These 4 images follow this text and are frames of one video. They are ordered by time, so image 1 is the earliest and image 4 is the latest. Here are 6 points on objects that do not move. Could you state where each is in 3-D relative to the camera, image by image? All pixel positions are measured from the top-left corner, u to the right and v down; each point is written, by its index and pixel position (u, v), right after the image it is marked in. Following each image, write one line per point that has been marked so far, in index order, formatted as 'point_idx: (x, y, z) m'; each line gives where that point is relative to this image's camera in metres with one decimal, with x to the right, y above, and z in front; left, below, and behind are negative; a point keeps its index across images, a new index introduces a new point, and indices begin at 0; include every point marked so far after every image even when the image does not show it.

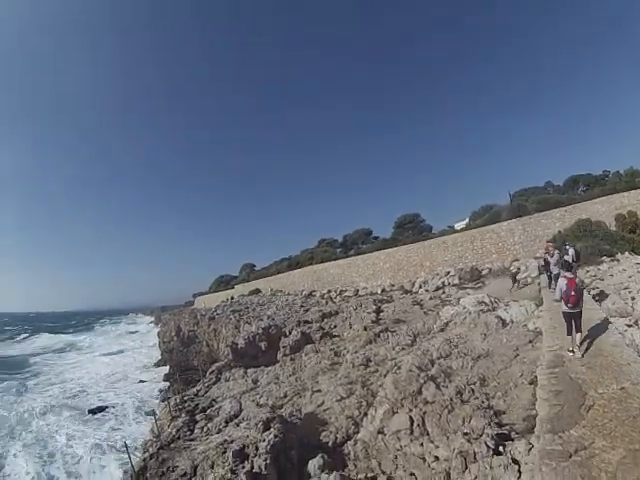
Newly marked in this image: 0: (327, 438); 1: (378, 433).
0: (+0.3, -4.2, +8.0) m
1: (+1.1, -3.9, +7.6) m
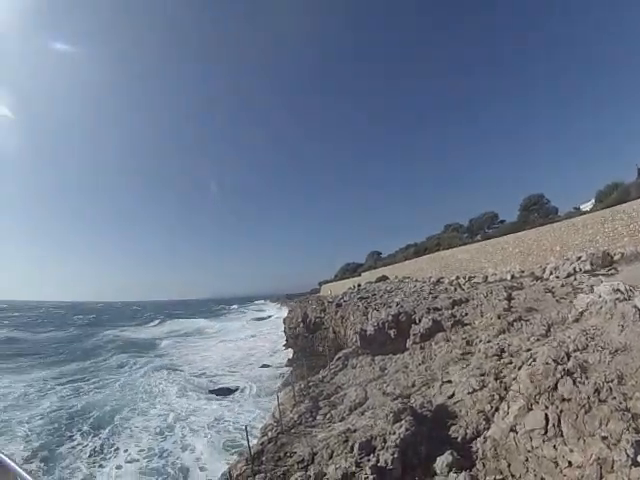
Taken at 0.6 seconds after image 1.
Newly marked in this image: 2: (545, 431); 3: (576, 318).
0: (+2.7, -3.8, +7.4) m
1: (+3.5, -3.5, +6.8) m
2: (+3.8, -3.3, +6.4) m
3: (+5.8, -1.7, +8.4) m
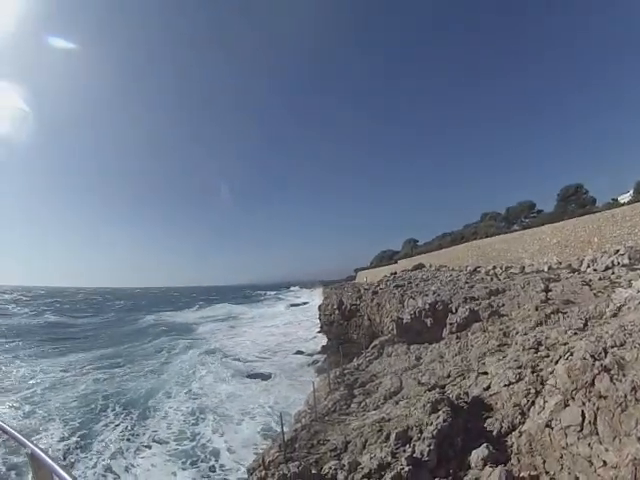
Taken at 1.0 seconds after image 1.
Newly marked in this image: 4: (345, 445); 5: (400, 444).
0: (+3.3, -3.6, +7.3) m
1: (+4.0, -3.3, +6.7) m
2: (+4.4, -3.2, +6.3) m
3: (+6.5, -1.6, +8.2) m
4: (+0.5, -4.0, +7.3) m
5: (+1.5, -3.7, +6.8) m
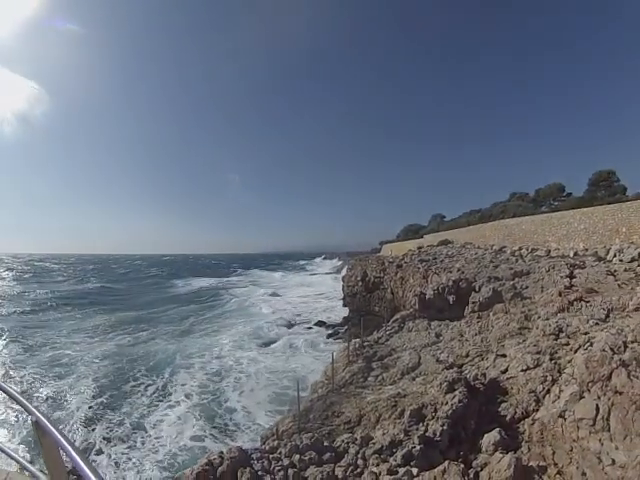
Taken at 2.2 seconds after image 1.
0: (+3.5, -3.3, +7.2) m
1: (+4.2, -3.1, +6.6) m
2: (+4.6, -3.0, +6.2) m
3: (+6.8, -1.5, +8.1) m
4: (+0.7, -3.6, +7.3) m
5: (+1.6, -3.3, +6.7) m
